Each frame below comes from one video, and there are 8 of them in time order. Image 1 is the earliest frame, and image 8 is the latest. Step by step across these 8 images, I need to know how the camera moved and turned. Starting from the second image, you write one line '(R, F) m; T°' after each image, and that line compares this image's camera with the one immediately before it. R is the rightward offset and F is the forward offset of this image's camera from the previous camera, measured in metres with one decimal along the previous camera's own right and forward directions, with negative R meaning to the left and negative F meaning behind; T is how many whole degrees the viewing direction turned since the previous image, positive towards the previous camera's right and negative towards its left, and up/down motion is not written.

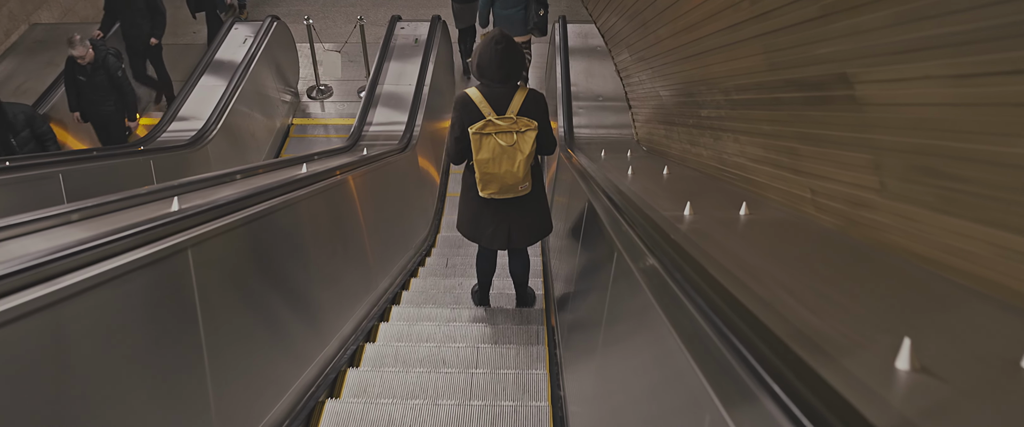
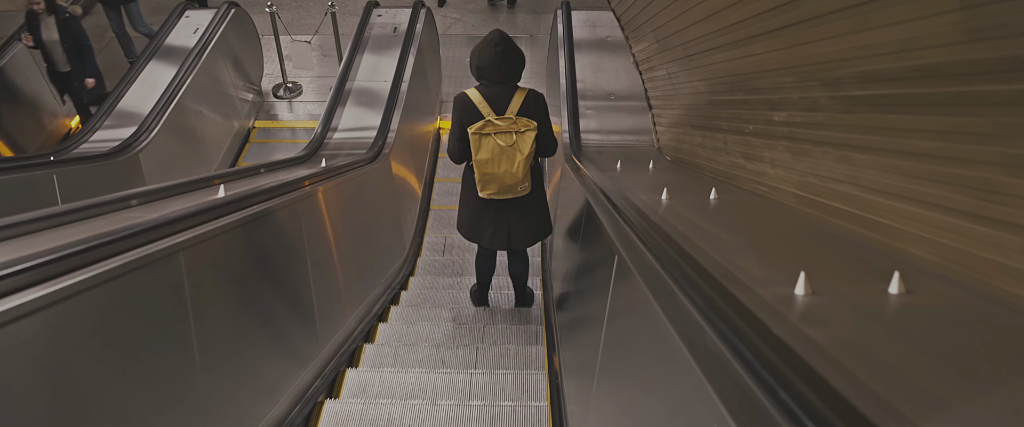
(0.0, +0.8) m; 0°
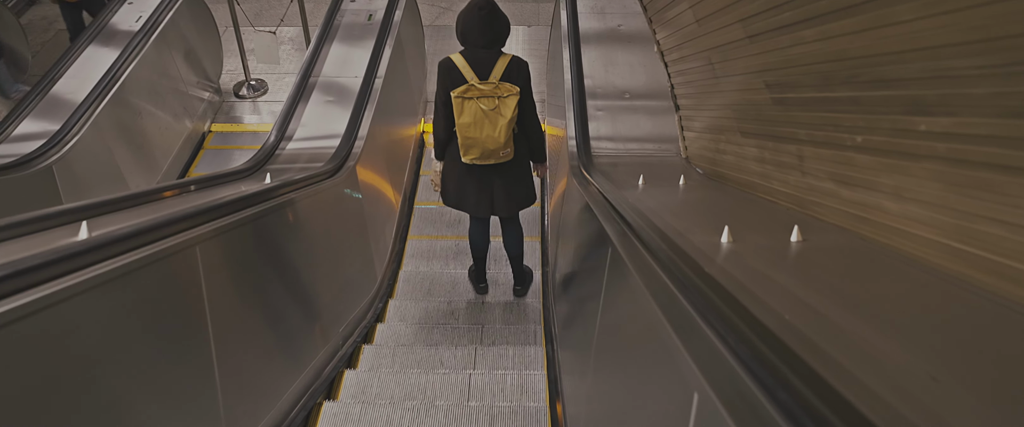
(0.0, +0.7) m; 0°
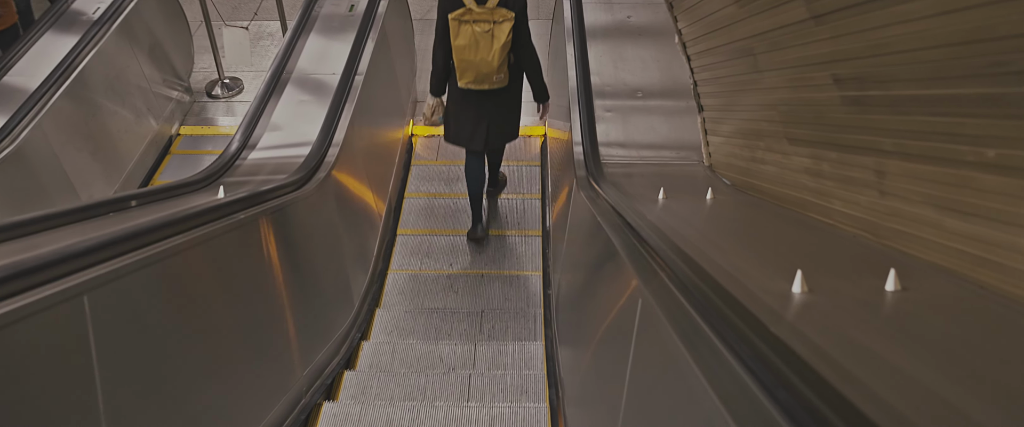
(0.0, +0.4) m; 0°
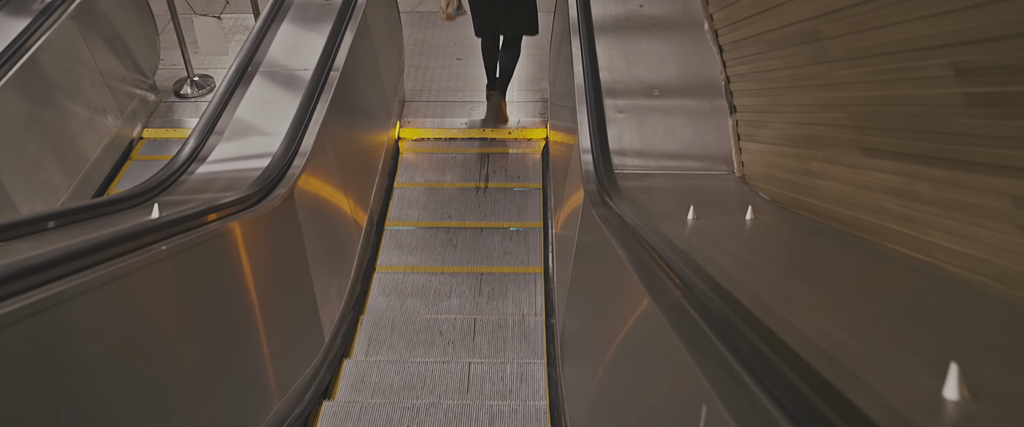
(0.0, +0.4) m; 0°
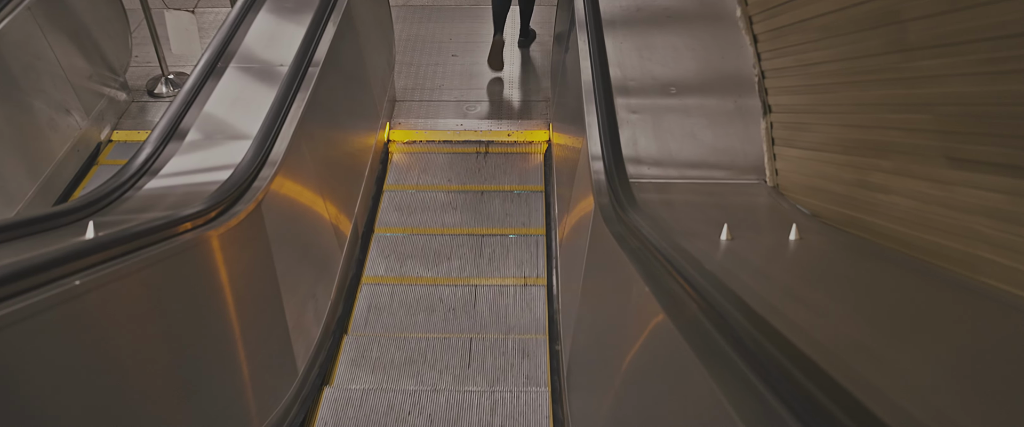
(0.0, +0.3) m; 0°
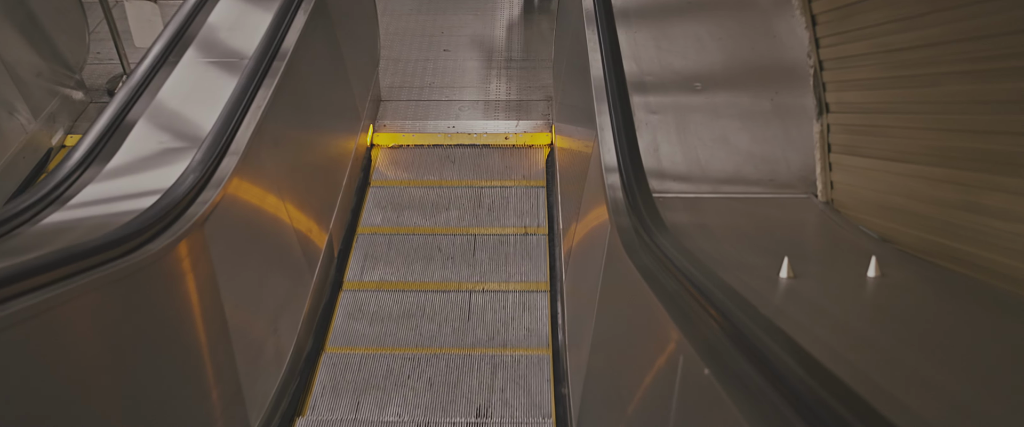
(0.0, +0.4) m; 0°
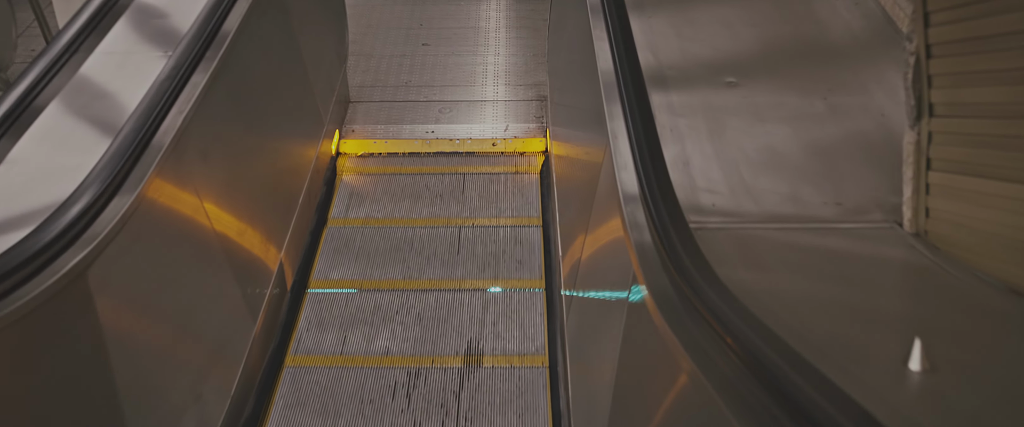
(0.0, +0.4) m; +1°
